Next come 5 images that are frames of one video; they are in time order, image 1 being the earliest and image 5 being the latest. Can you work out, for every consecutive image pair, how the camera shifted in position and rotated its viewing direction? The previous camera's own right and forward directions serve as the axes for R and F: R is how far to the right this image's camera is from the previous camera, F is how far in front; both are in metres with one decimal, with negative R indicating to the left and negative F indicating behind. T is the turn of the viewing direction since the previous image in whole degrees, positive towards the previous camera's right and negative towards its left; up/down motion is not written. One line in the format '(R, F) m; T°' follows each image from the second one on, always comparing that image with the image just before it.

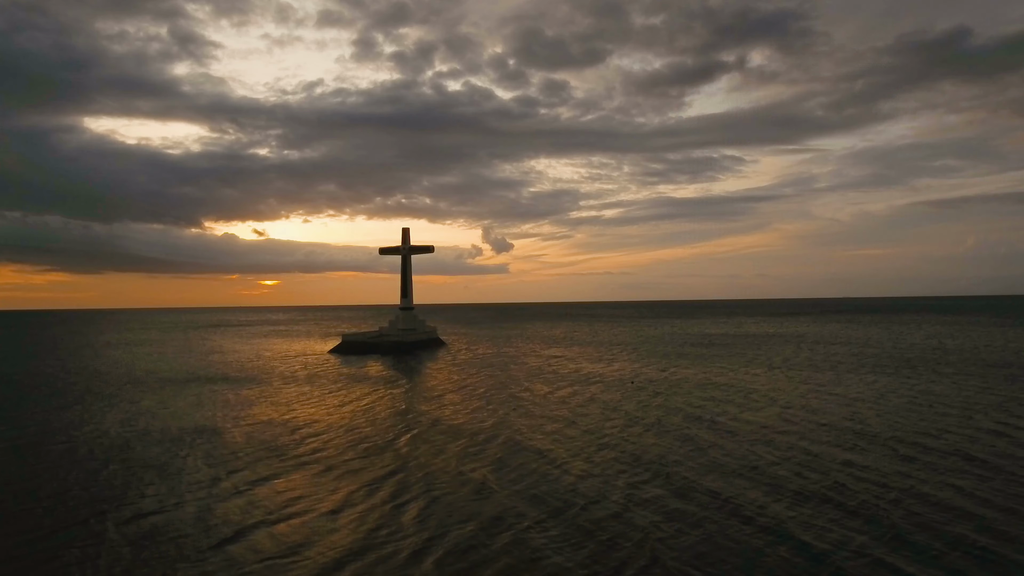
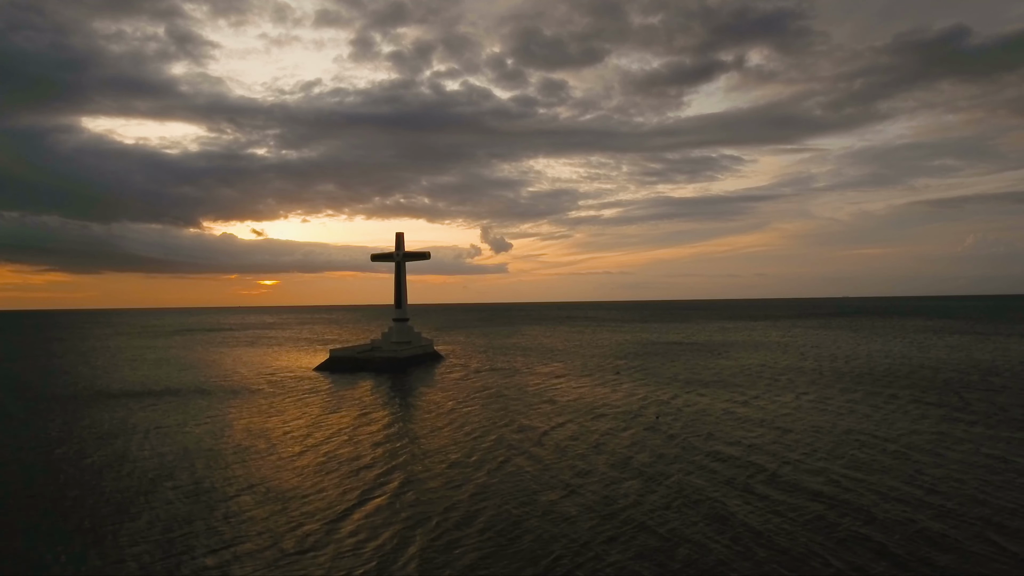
(-0.5, +0.6) m; 0°
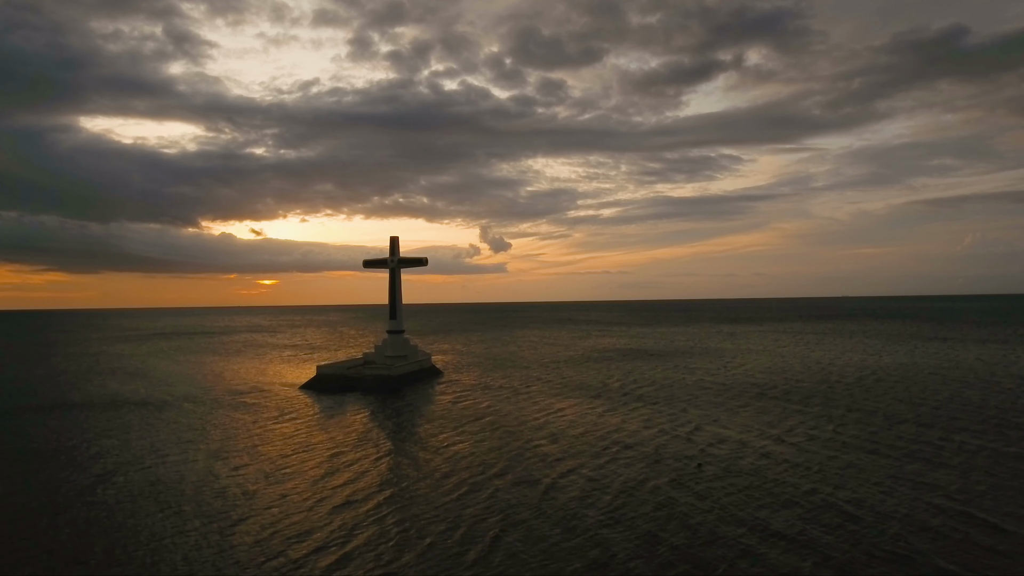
(+0.7, +0.6) m; 0°
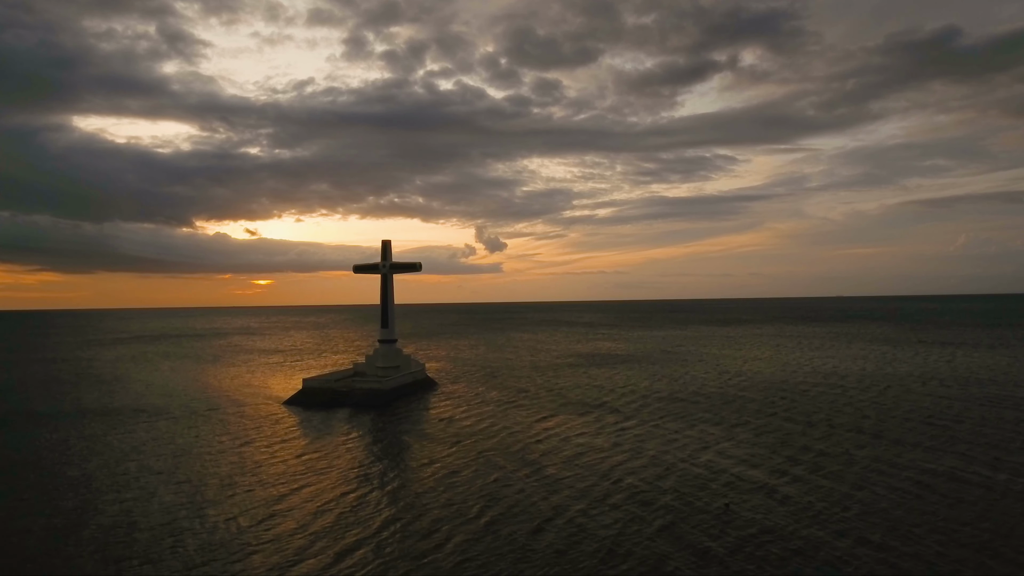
(+0.5, +0.2) m; 0°
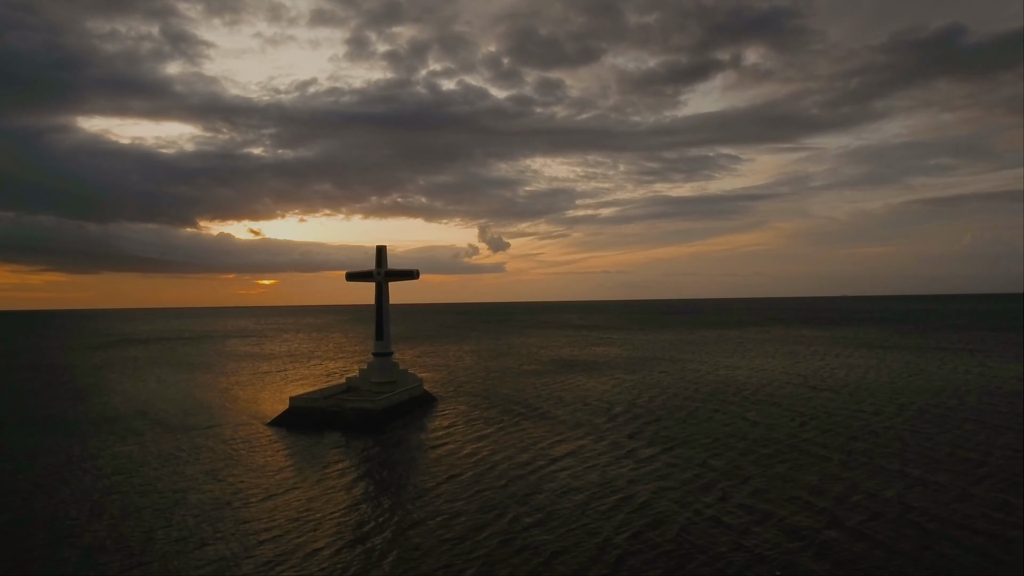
(+0.5, +0.6) m; 0°
